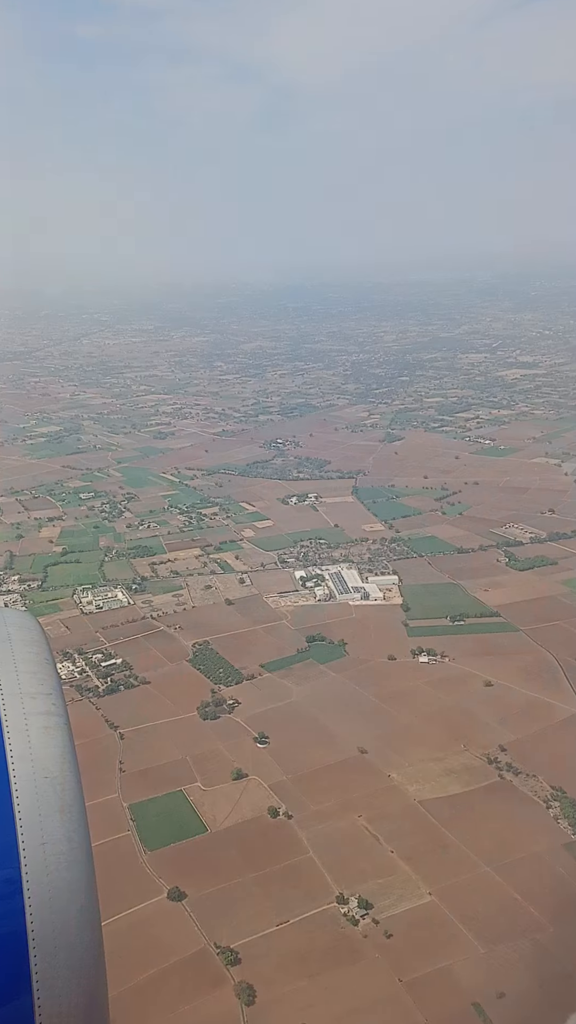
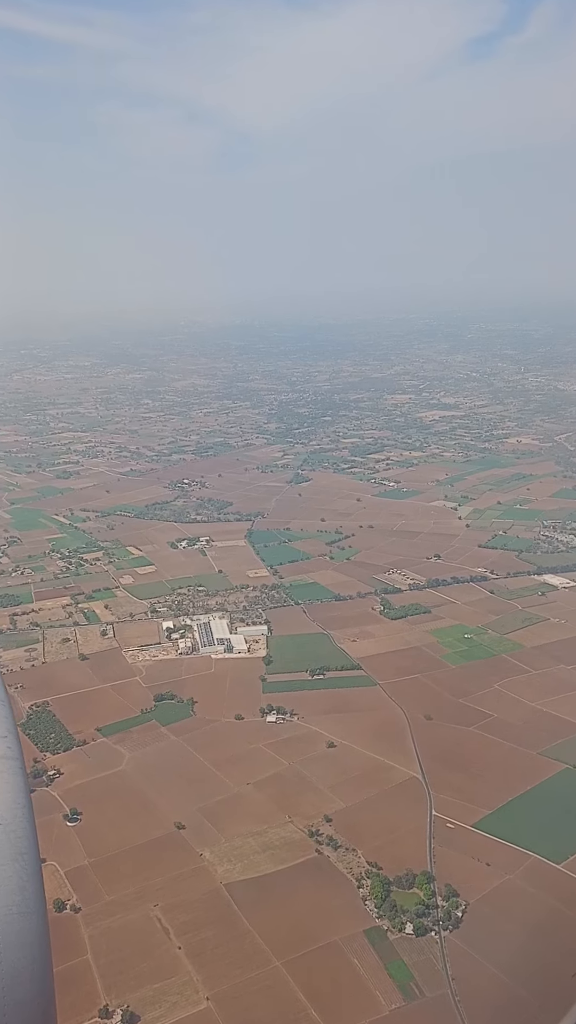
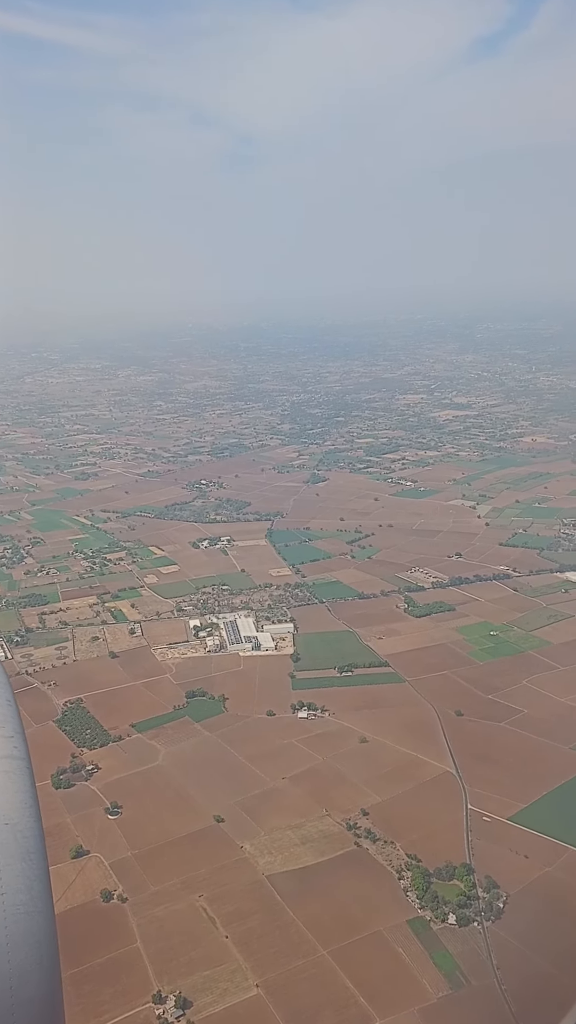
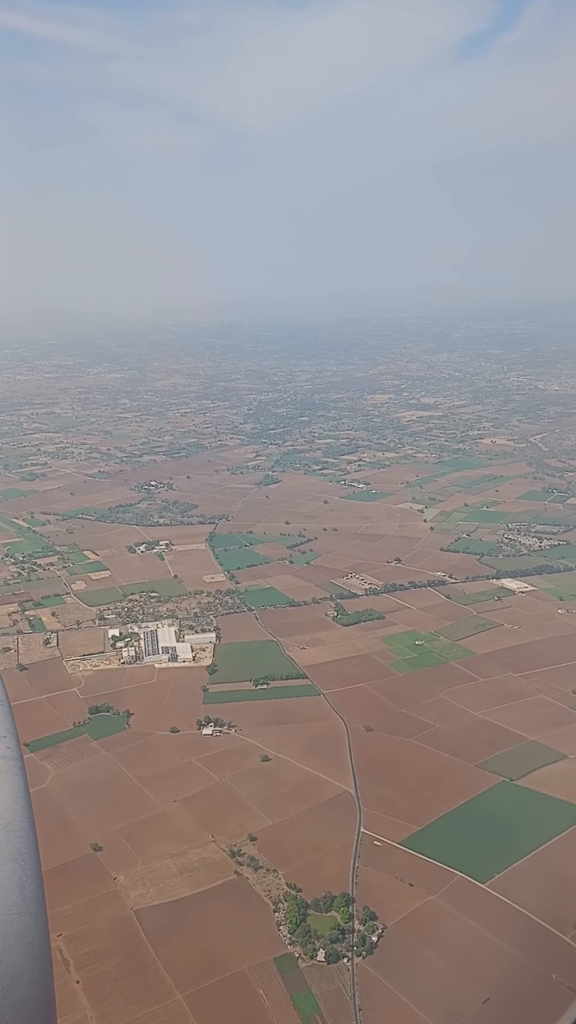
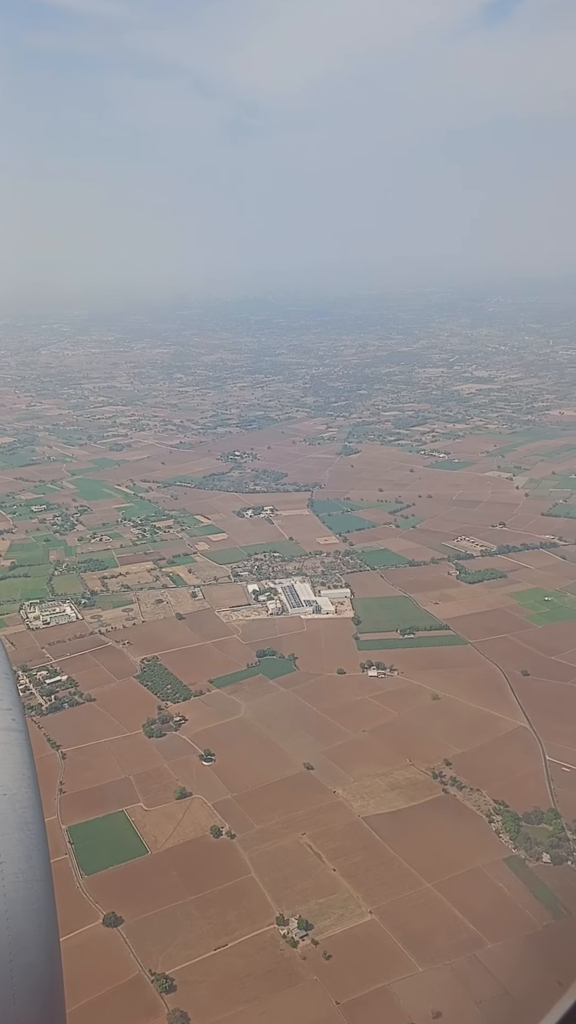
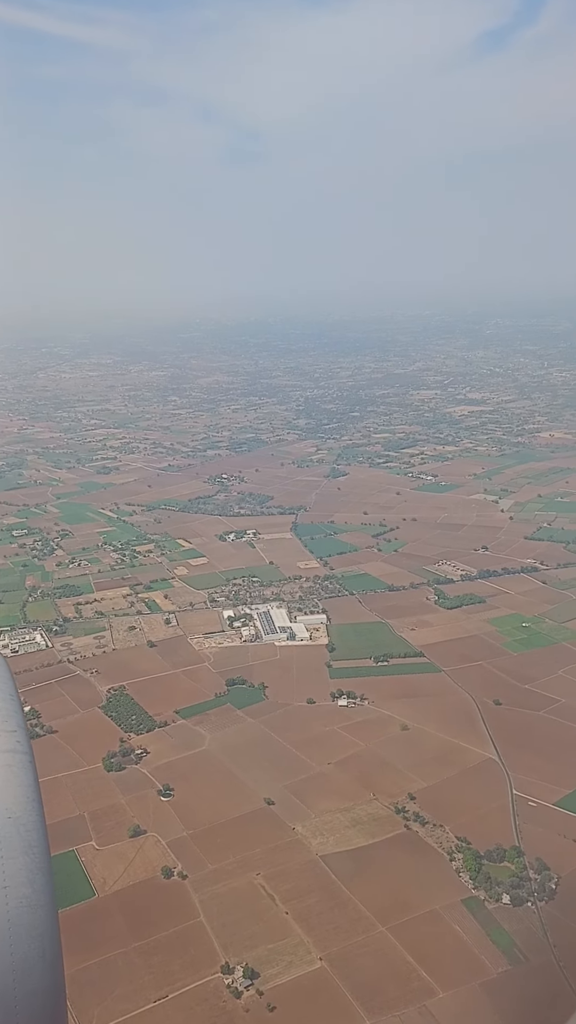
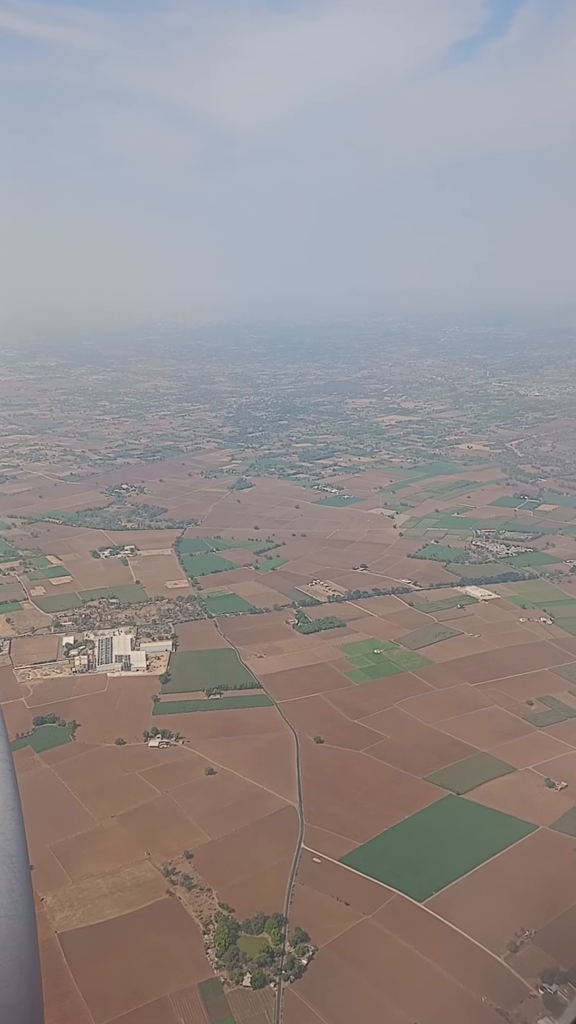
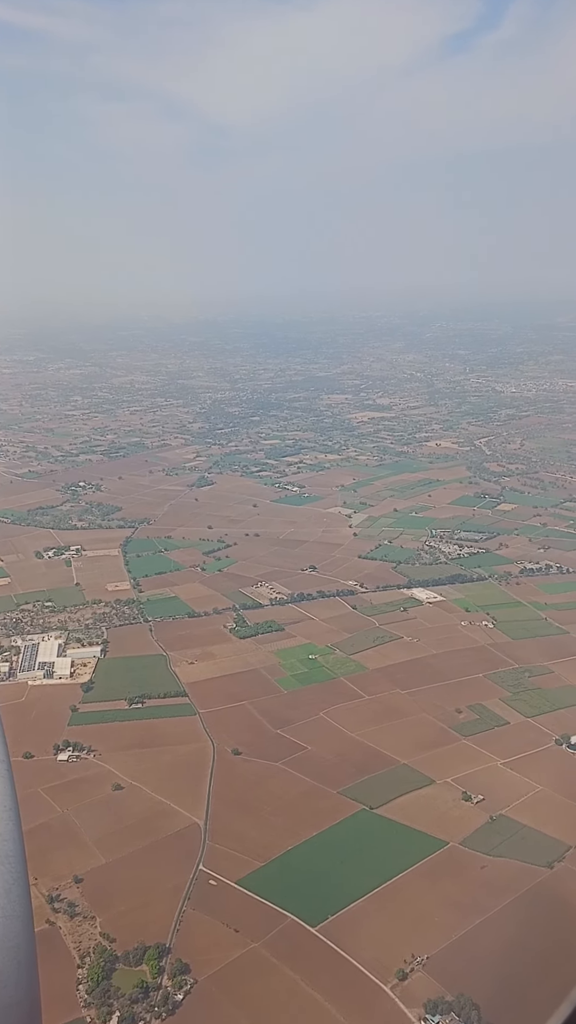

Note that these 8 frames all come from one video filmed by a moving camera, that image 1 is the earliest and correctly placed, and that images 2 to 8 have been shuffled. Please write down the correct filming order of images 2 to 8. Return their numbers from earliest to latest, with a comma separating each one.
5, 6, 3, 2, 4, 7, 8
